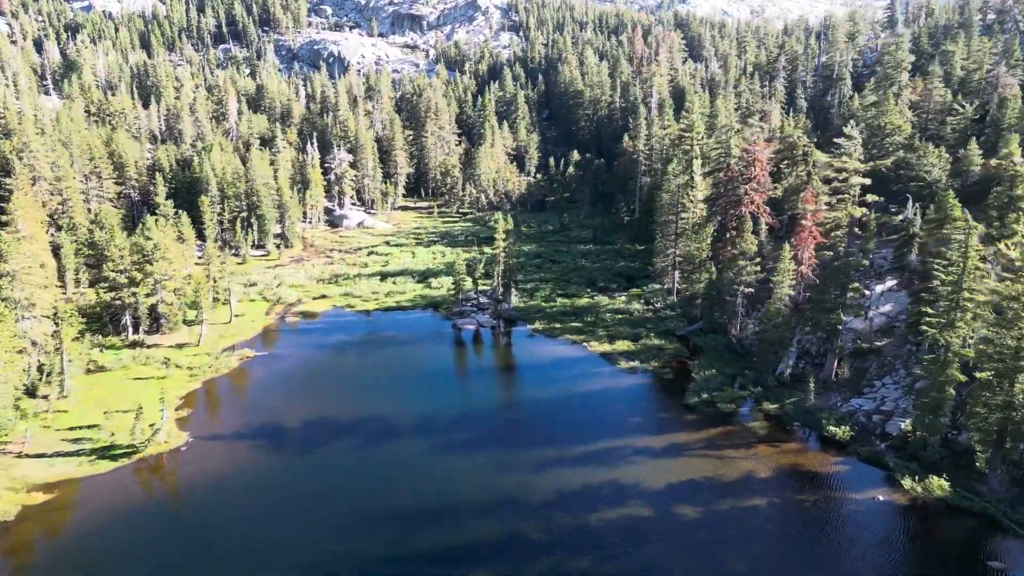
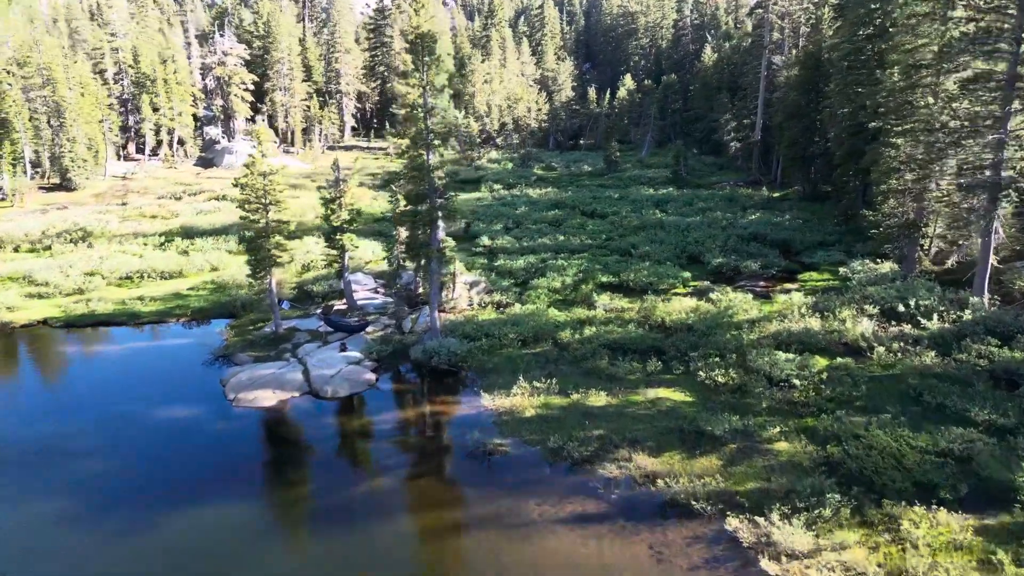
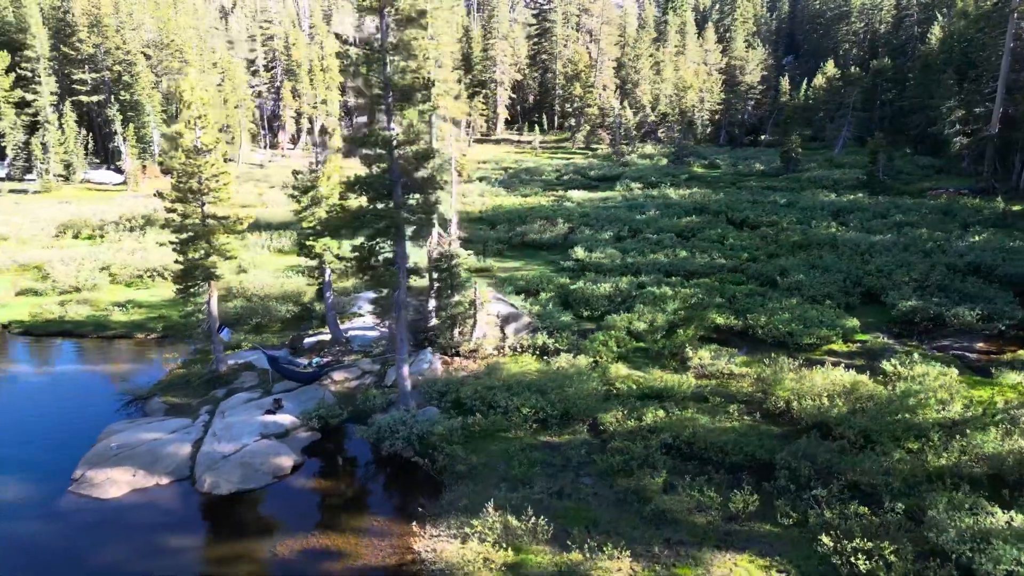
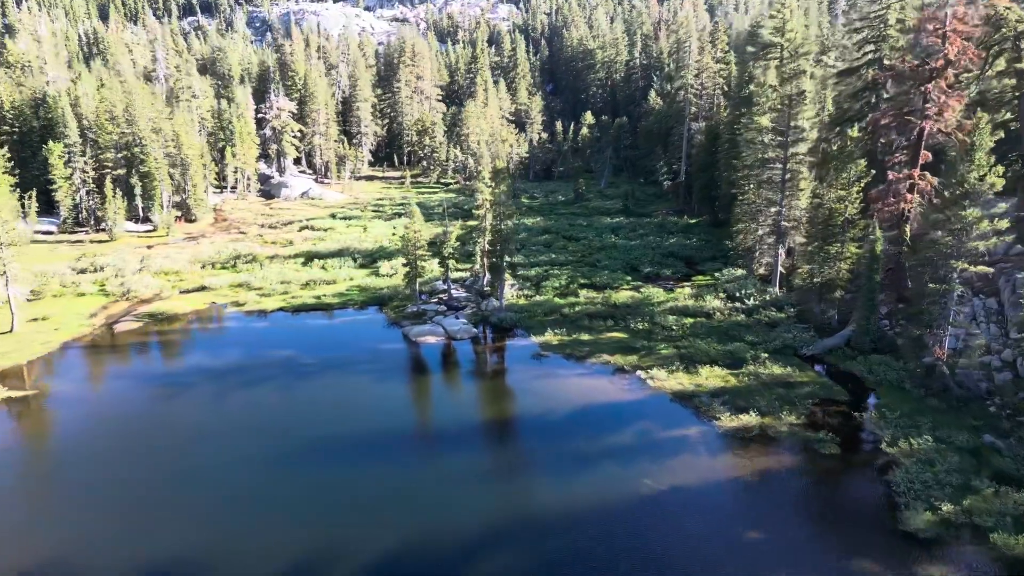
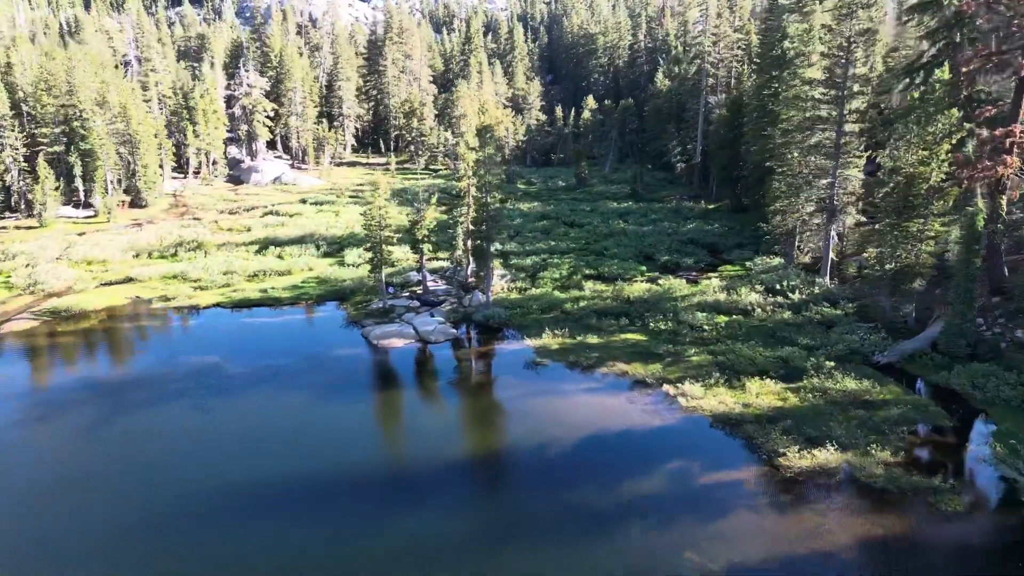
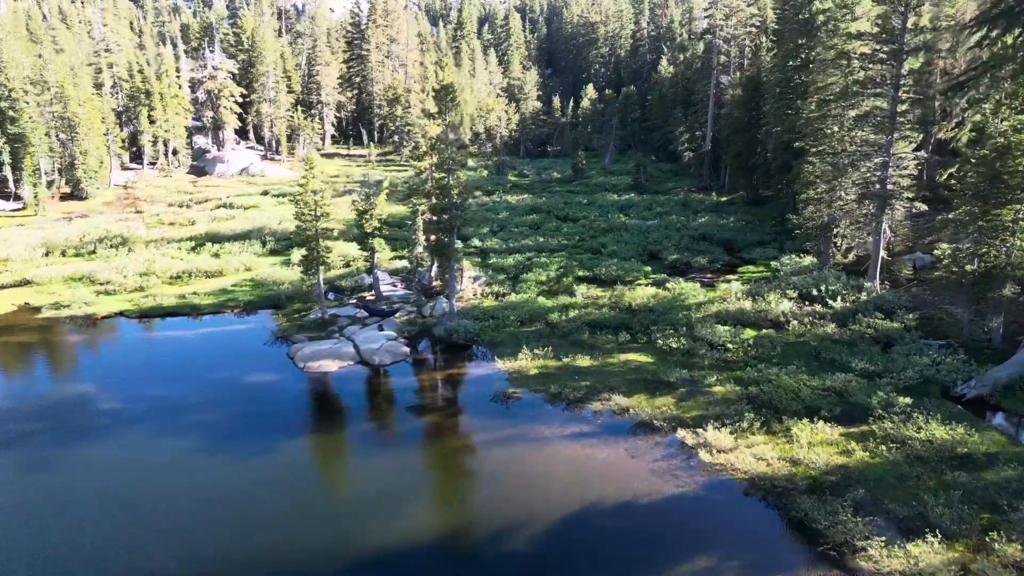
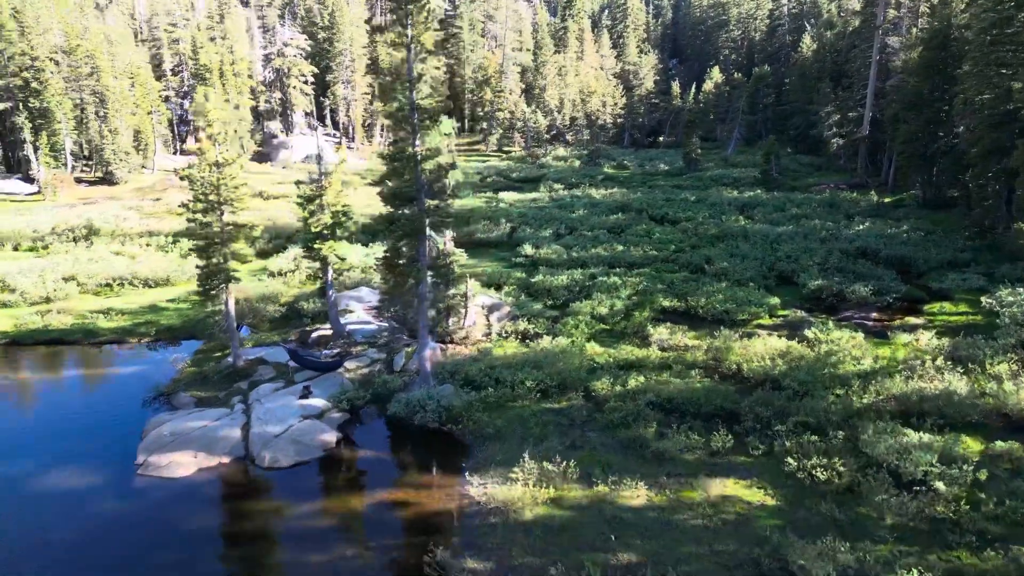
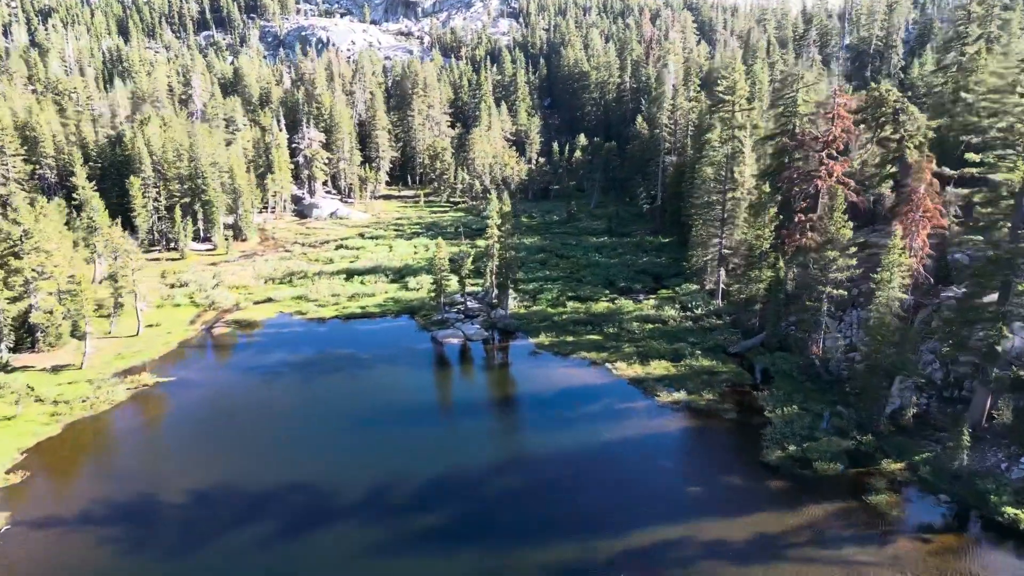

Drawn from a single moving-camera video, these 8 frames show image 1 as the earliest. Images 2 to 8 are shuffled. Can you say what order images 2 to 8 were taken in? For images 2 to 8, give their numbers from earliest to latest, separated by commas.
8, 4, 5, 6, 2, 7, 3
